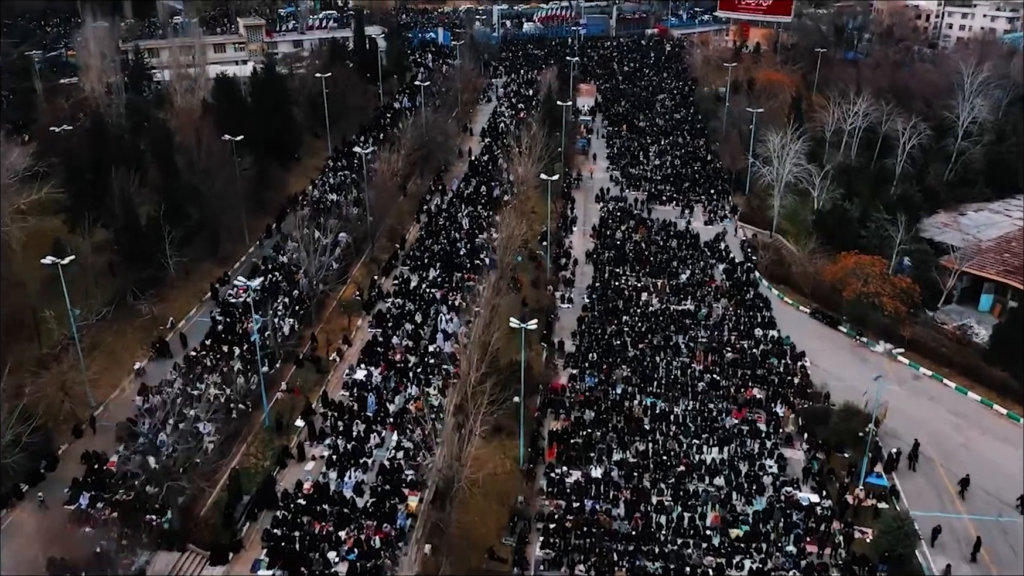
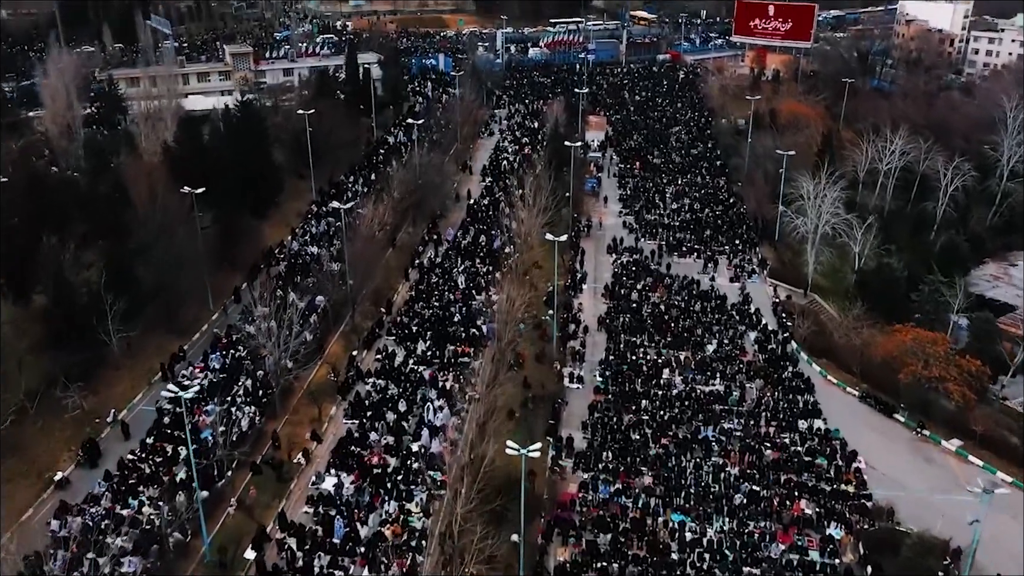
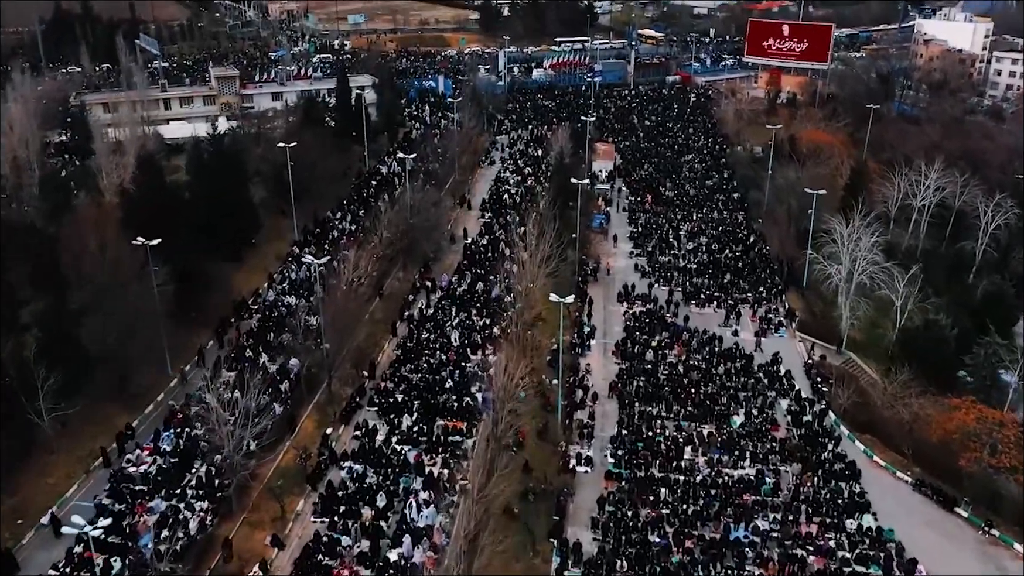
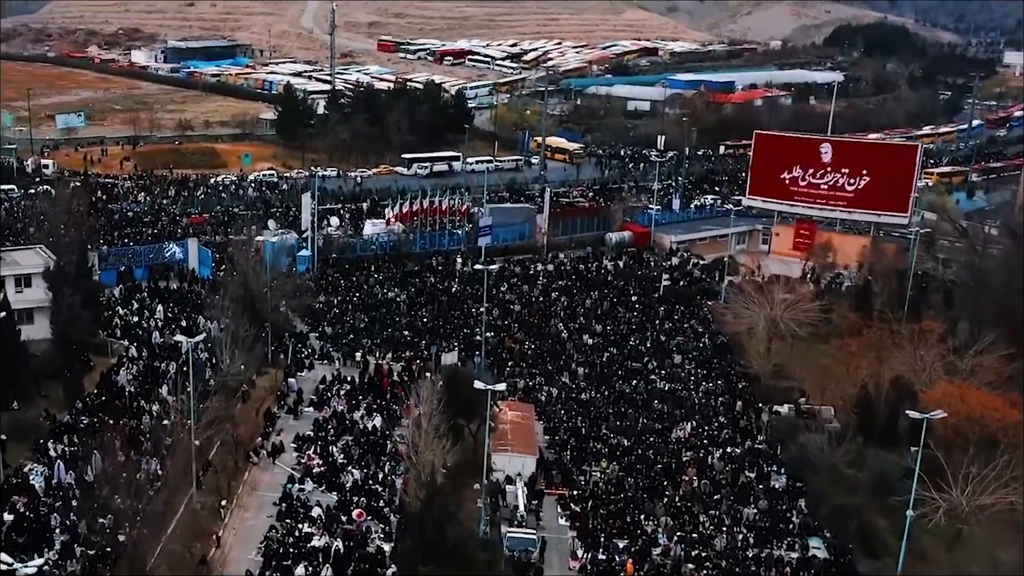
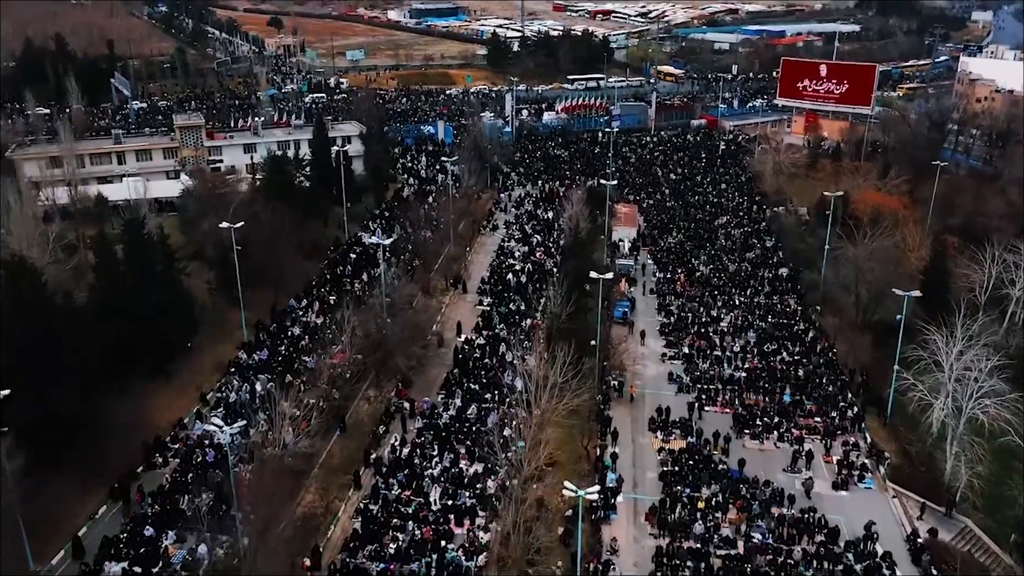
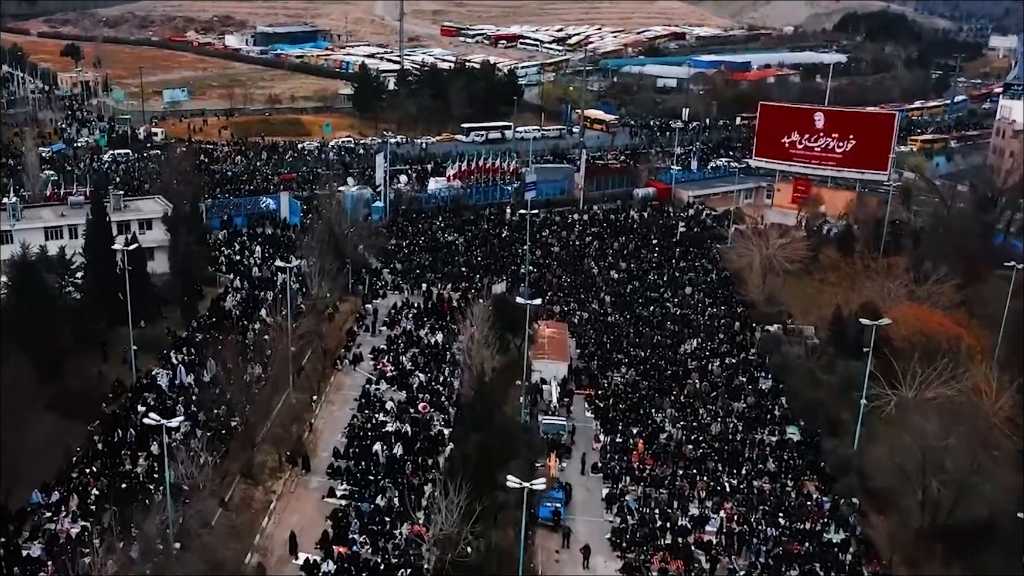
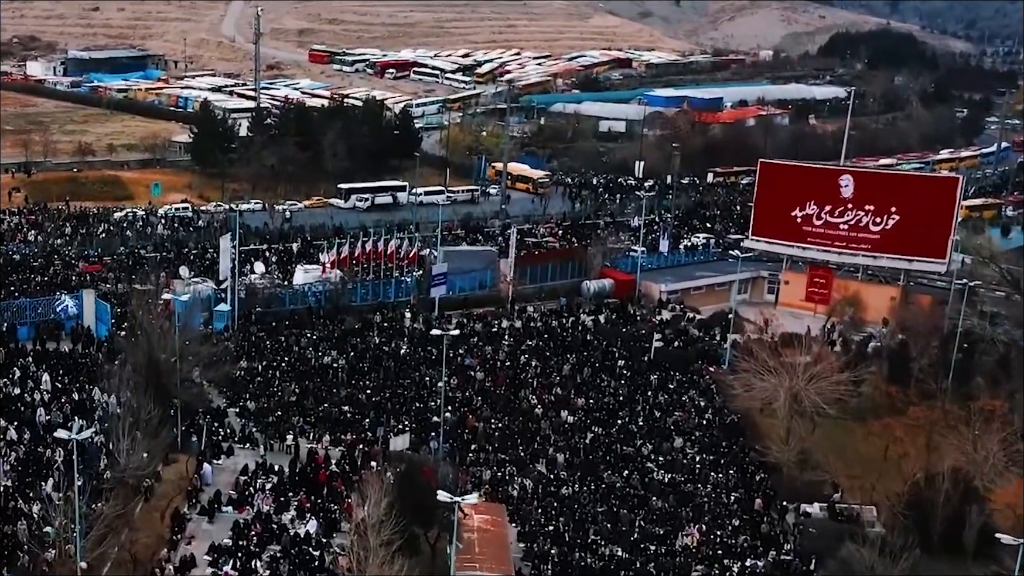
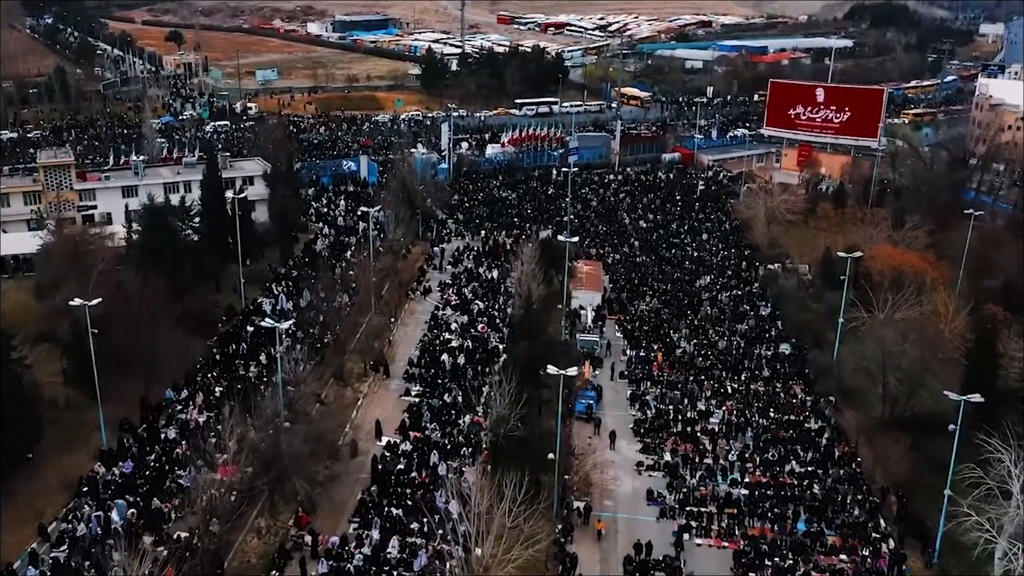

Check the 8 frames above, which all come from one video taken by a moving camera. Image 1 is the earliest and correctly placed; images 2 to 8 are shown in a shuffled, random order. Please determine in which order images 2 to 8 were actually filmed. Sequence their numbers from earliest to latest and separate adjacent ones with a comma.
2, 3, 5, 8, 6, 4, 7
